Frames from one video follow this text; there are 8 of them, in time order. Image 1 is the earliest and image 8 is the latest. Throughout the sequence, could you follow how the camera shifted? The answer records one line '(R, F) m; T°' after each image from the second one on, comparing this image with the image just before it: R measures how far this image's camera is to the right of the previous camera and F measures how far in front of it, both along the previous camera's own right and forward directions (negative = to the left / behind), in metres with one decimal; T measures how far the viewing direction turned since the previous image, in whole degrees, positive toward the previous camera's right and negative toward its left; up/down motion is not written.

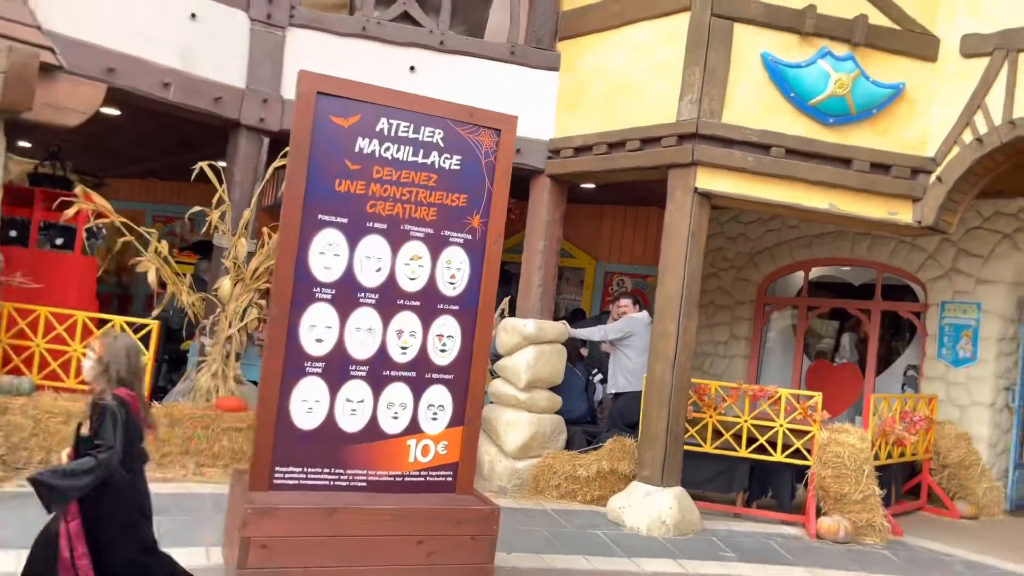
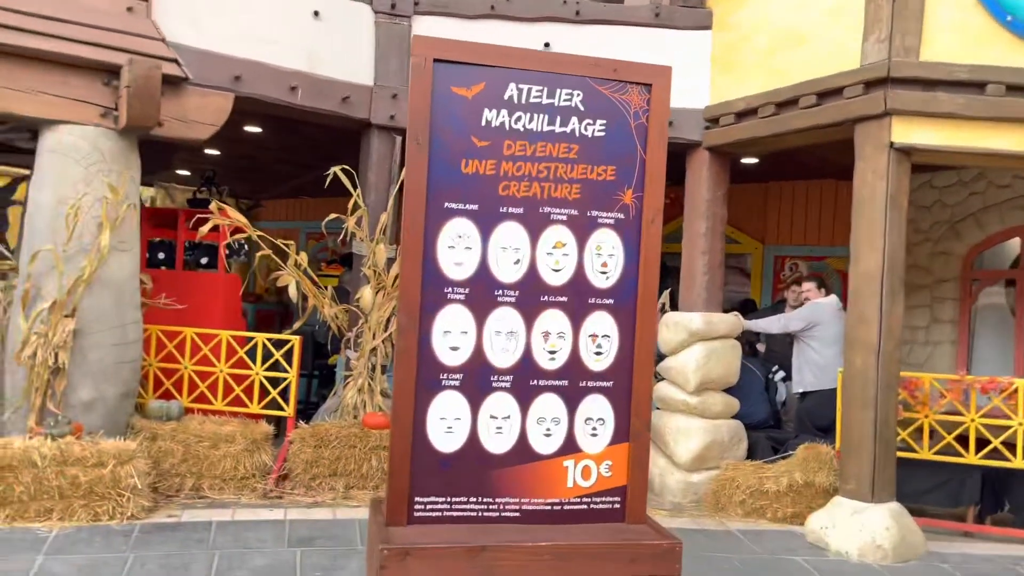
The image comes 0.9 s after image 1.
(-0.1, +0.7) m; -11°
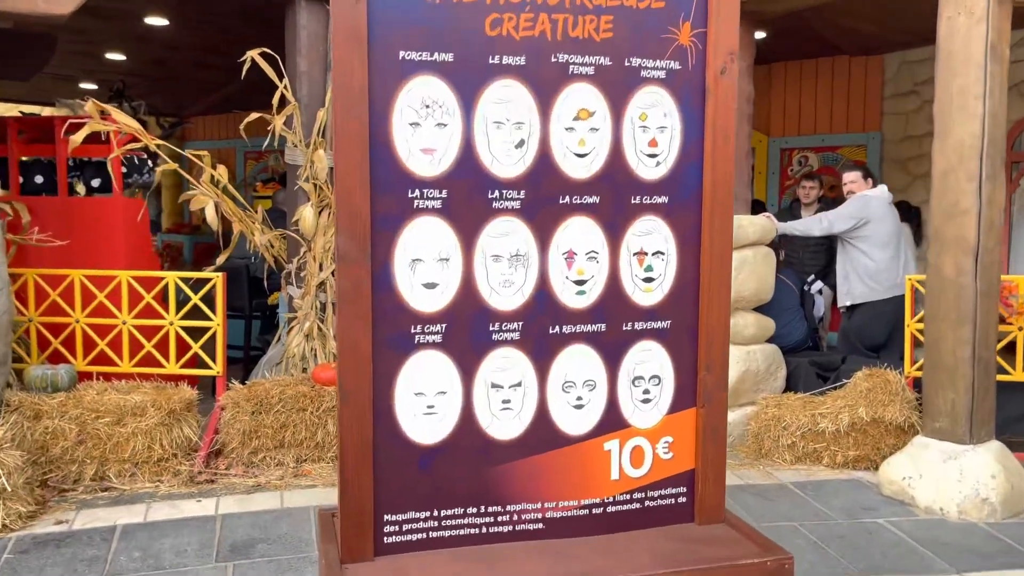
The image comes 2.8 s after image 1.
(-0.1, +1.3) m; +2°
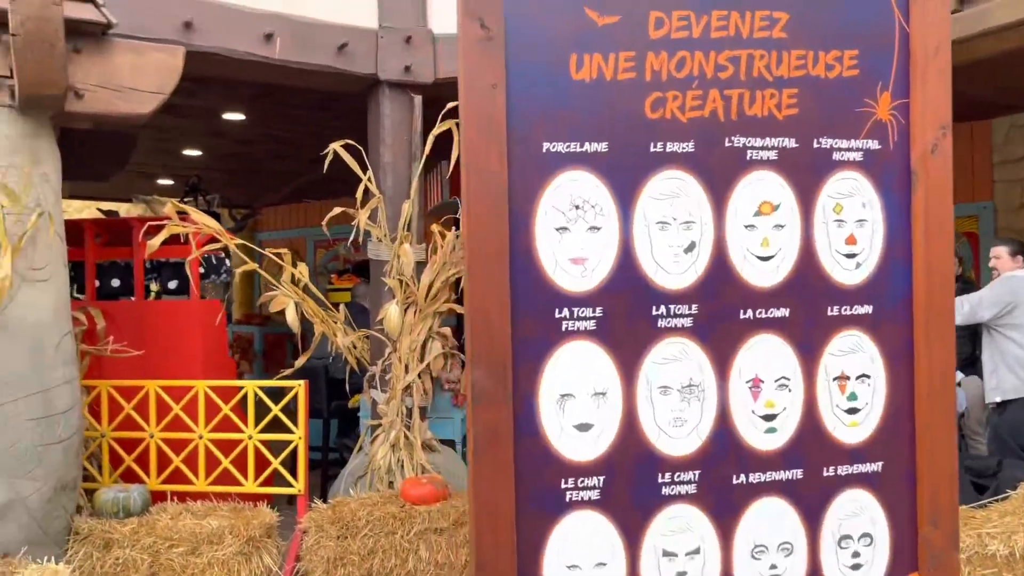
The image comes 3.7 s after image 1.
(-0.2, +0.4) m; -4°
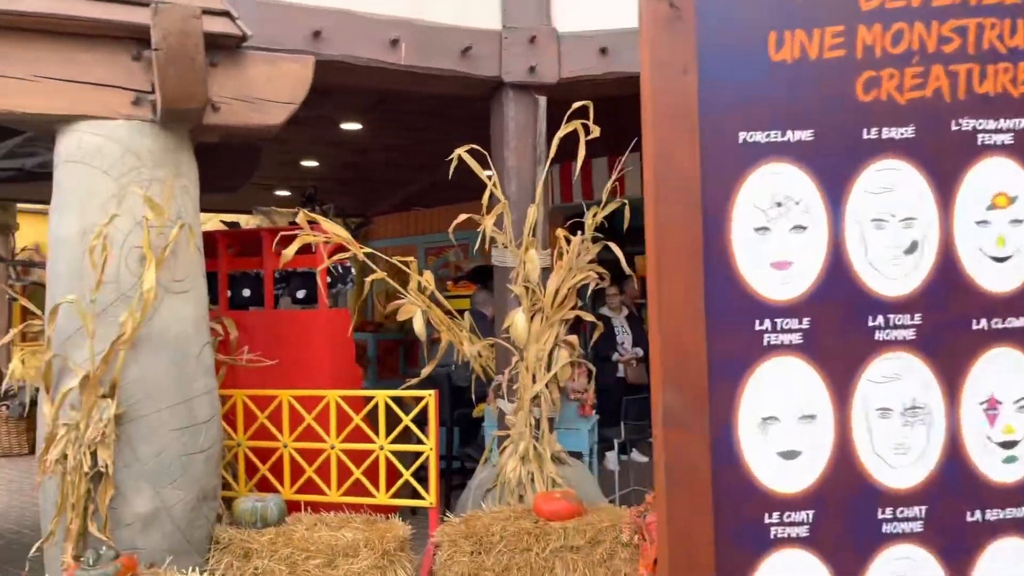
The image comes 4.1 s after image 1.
(-0.2, +0.2) m; -7°
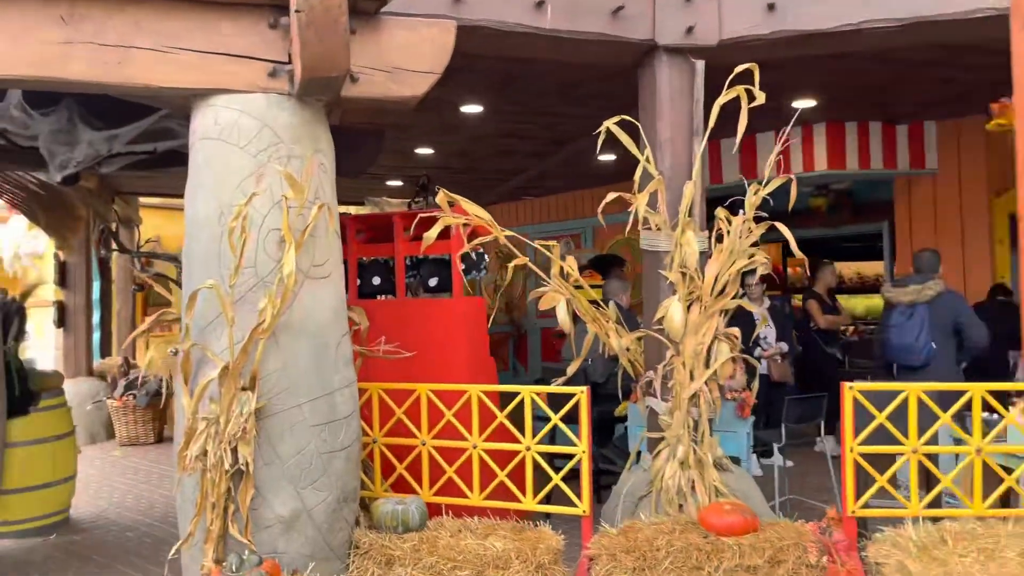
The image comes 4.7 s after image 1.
(-0.3, +0.4) m; -6°
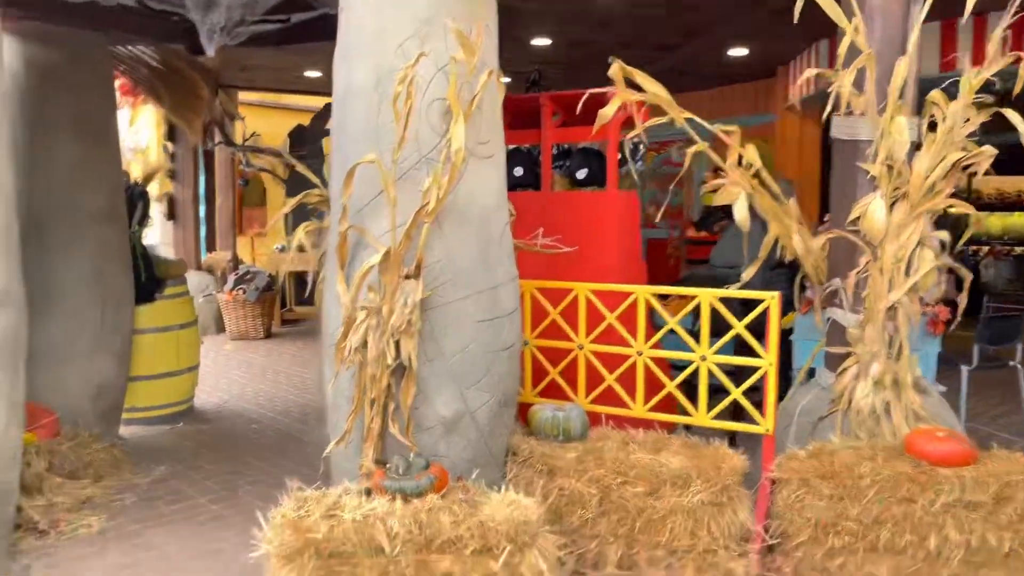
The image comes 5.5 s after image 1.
(-0.4, +0.4) m; -5°
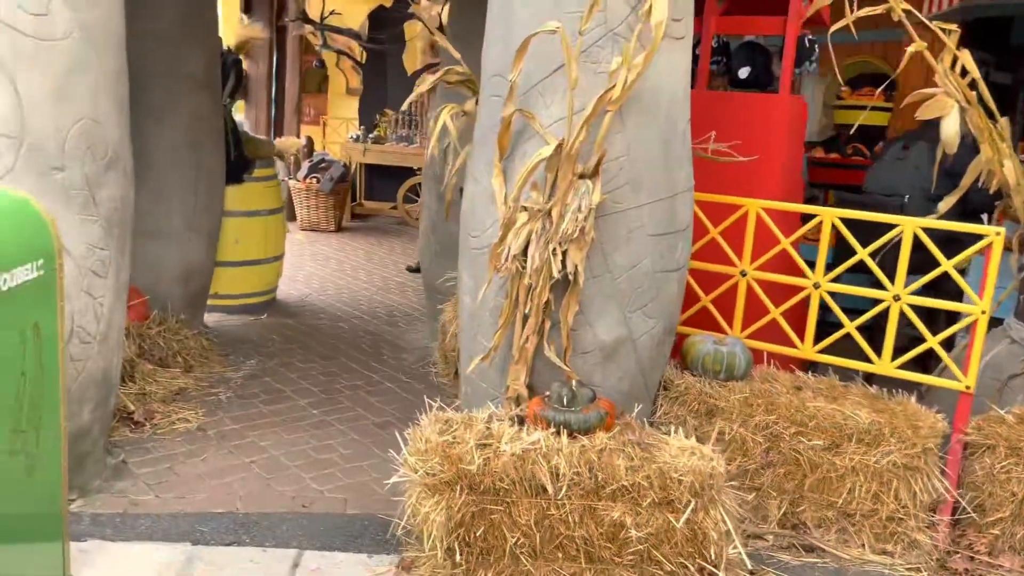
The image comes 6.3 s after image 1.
(-0.5, +0.4) m; -2°
